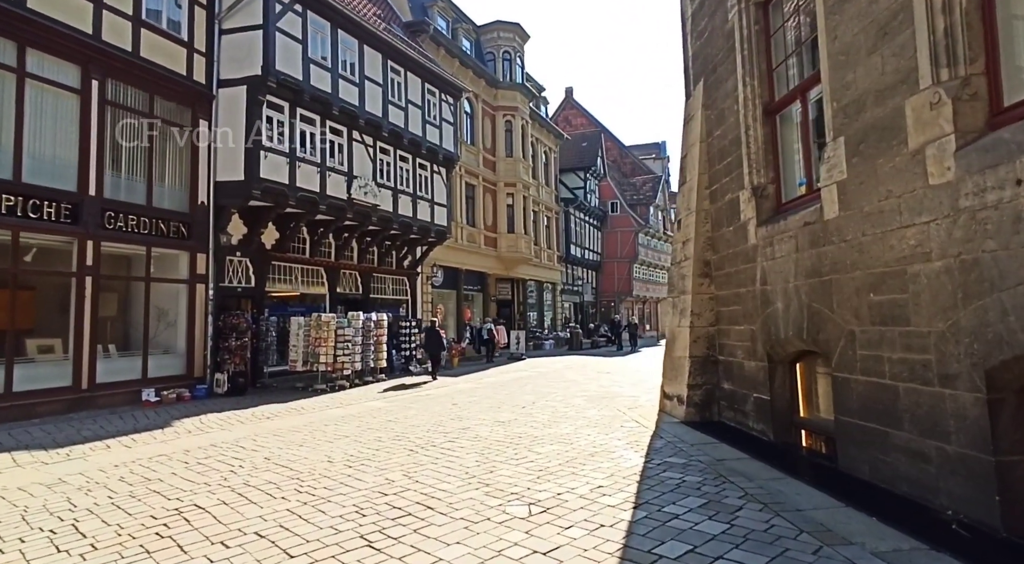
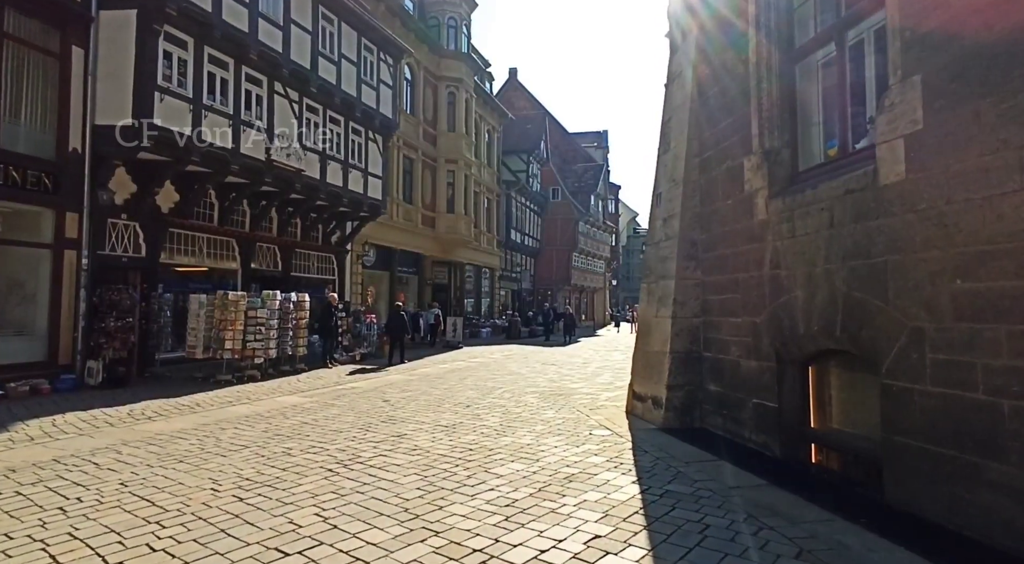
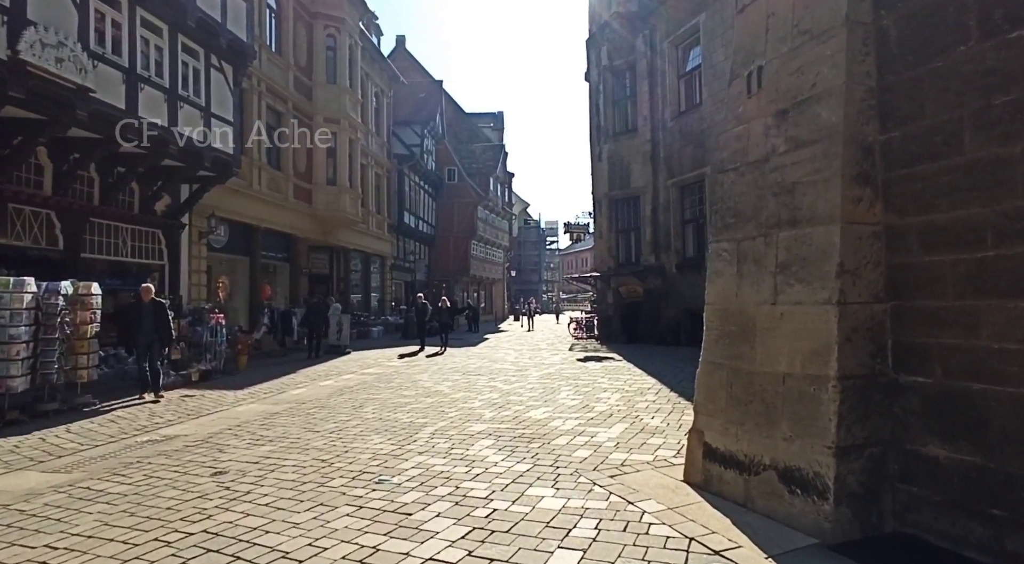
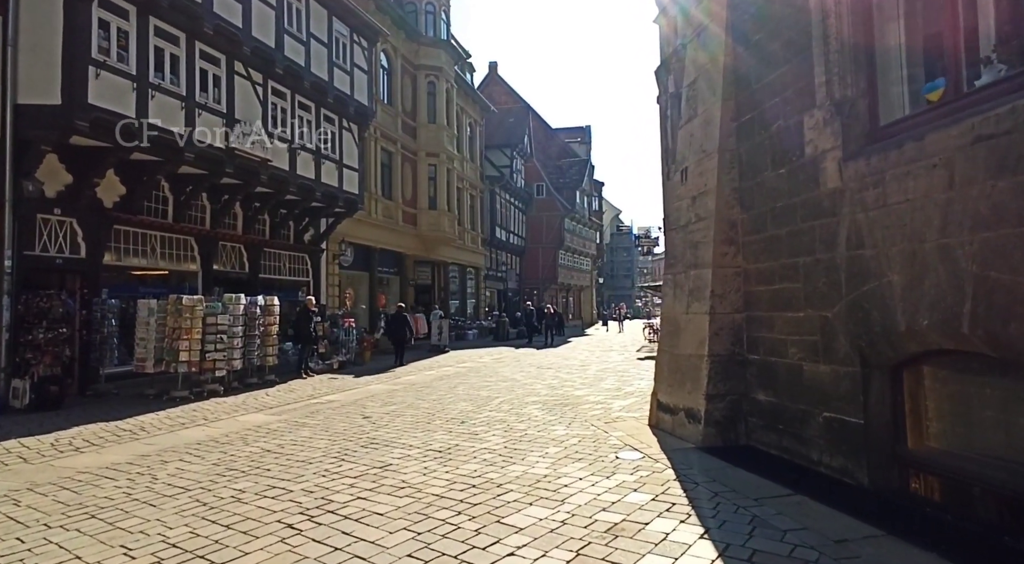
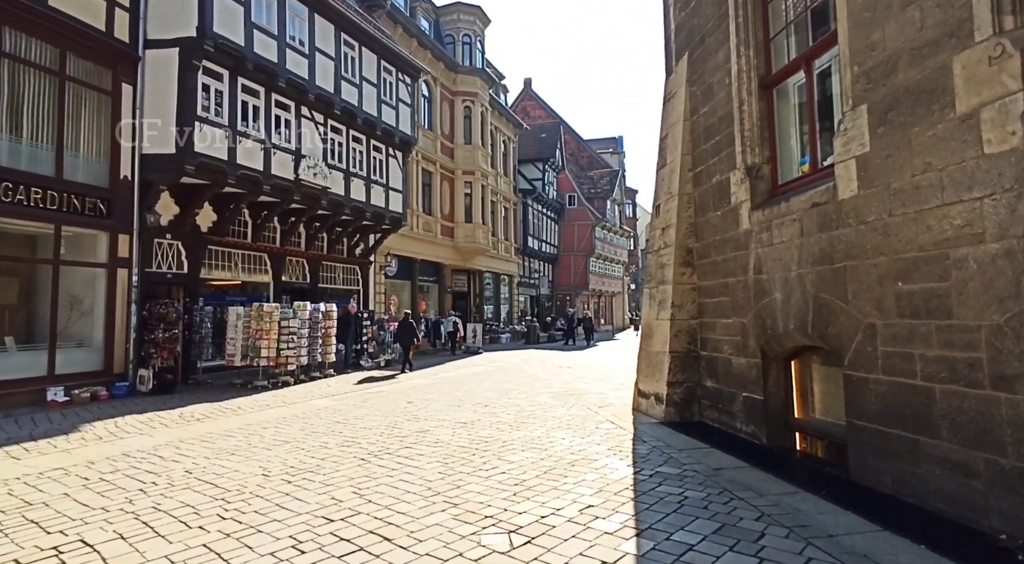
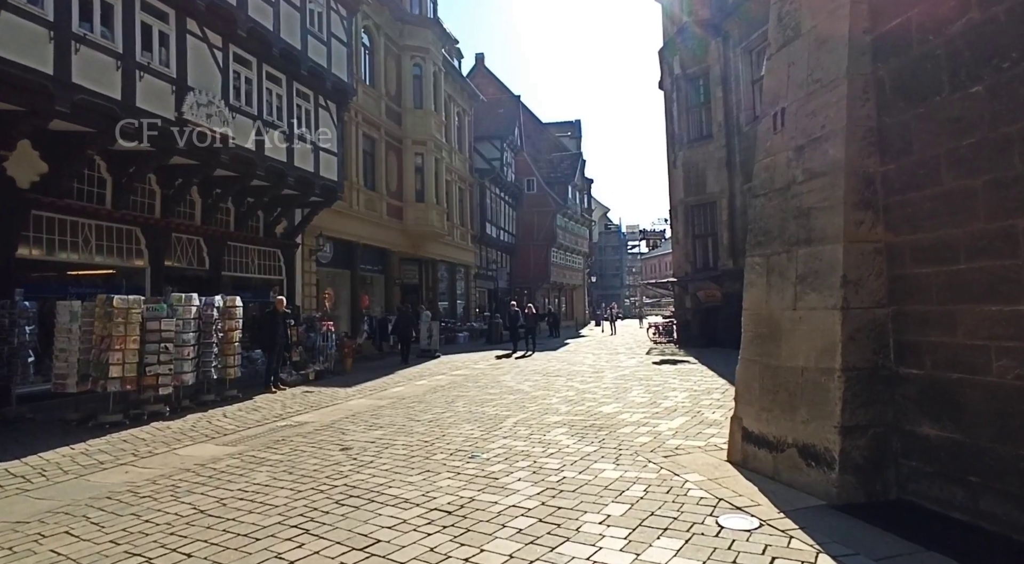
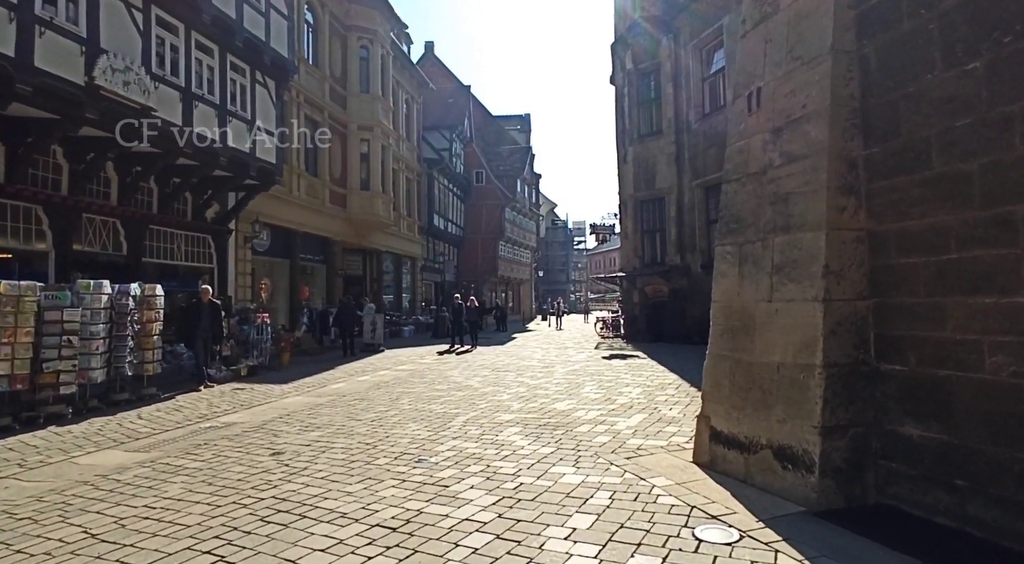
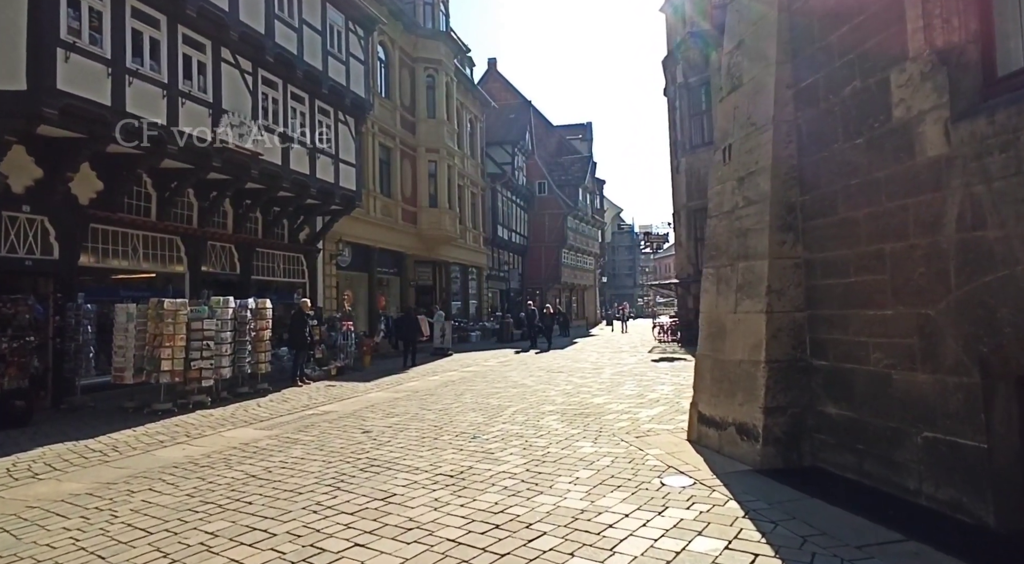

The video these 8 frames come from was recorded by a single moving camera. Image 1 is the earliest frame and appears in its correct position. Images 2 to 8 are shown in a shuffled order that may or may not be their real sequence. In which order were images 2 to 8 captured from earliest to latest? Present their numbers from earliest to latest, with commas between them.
5, 2, 4, 8, 6, 7, 3
